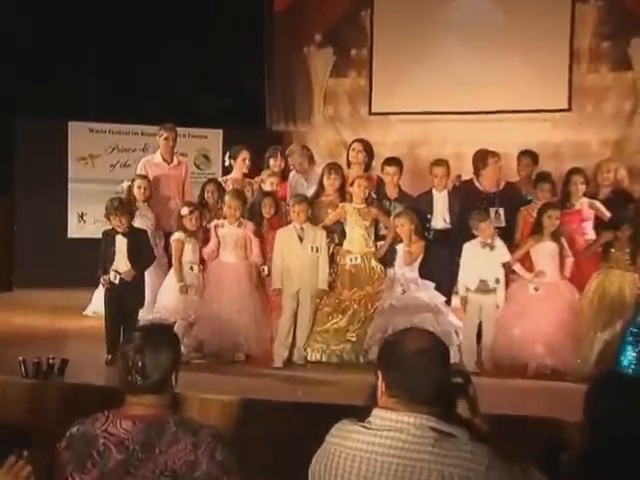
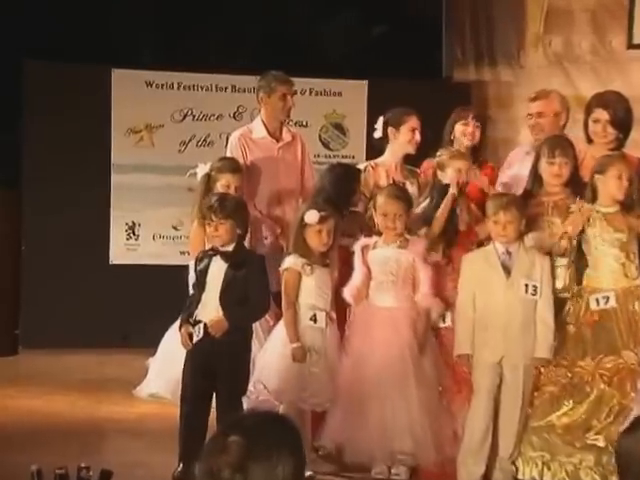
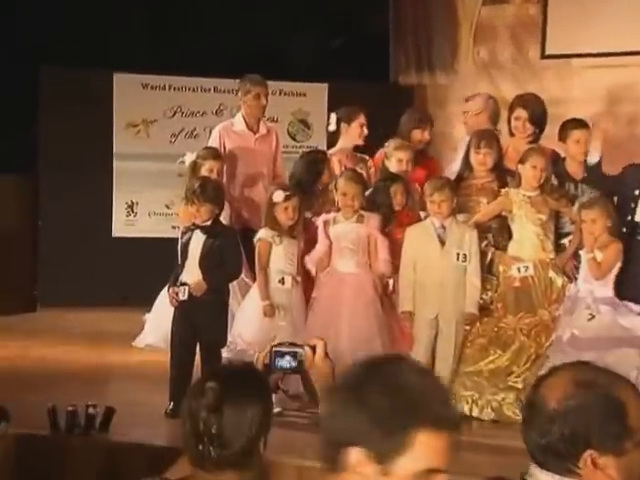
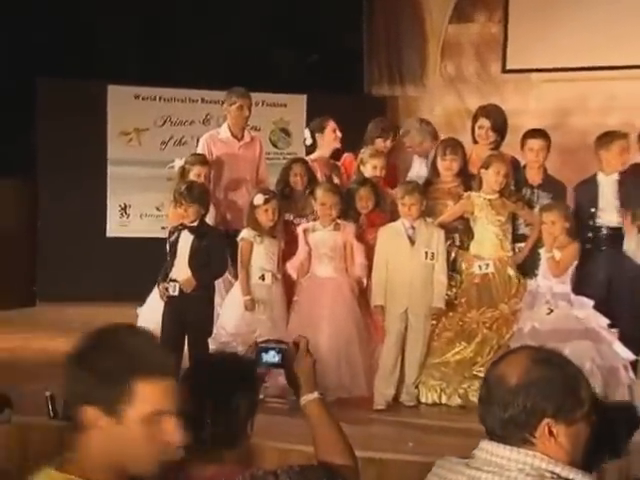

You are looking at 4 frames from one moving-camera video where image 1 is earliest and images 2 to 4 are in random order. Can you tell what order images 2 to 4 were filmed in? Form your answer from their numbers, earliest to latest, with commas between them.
4, 3, 2
